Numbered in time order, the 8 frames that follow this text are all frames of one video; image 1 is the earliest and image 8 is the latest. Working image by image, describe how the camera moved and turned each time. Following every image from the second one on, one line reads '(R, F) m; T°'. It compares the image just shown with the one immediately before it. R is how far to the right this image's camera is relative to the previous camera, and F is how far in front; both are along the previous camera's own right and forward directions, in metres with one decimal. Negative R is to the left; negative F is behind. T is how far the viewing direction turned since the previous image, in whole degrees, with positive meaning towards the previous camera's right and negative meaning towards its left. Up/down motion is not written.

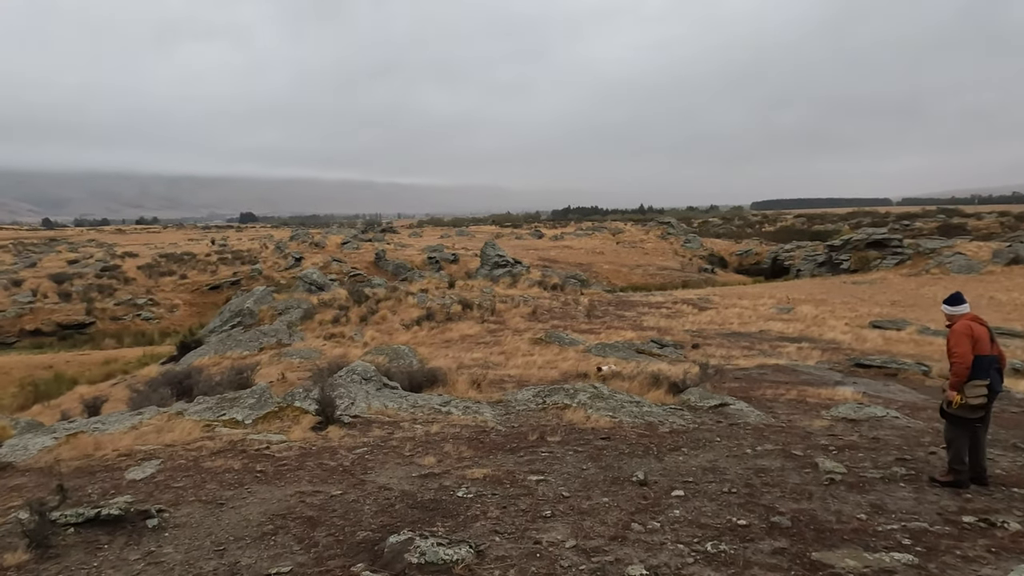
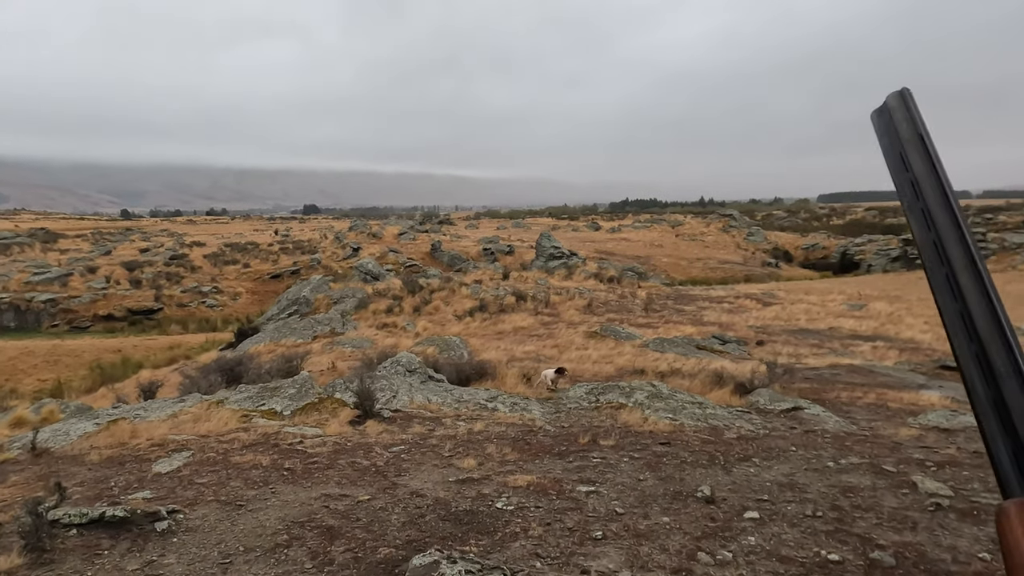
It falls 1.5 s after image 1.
(+0.1, +0.7) m; -5°
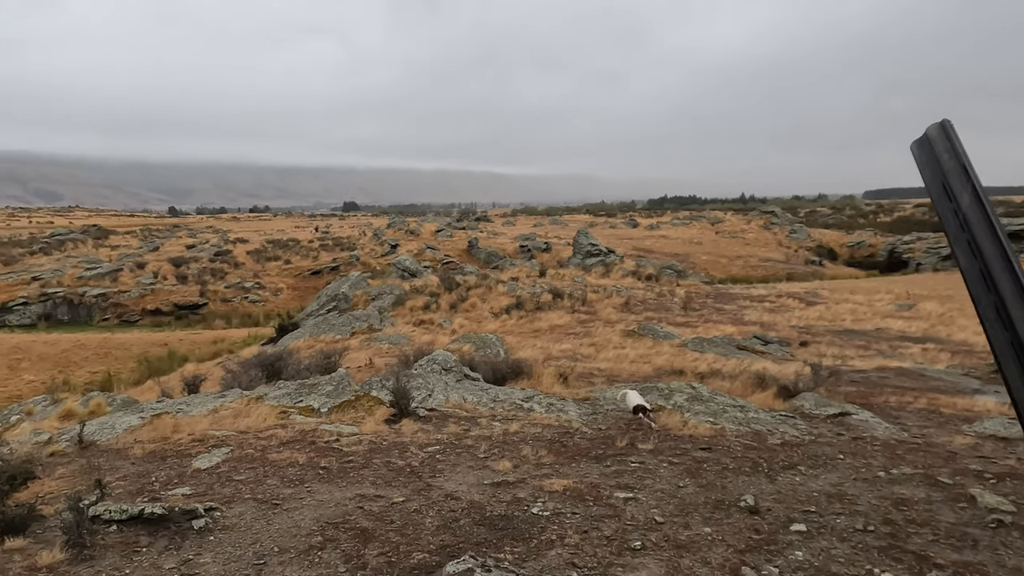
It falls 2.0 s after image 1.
(0.0, +0.1) m; -3°
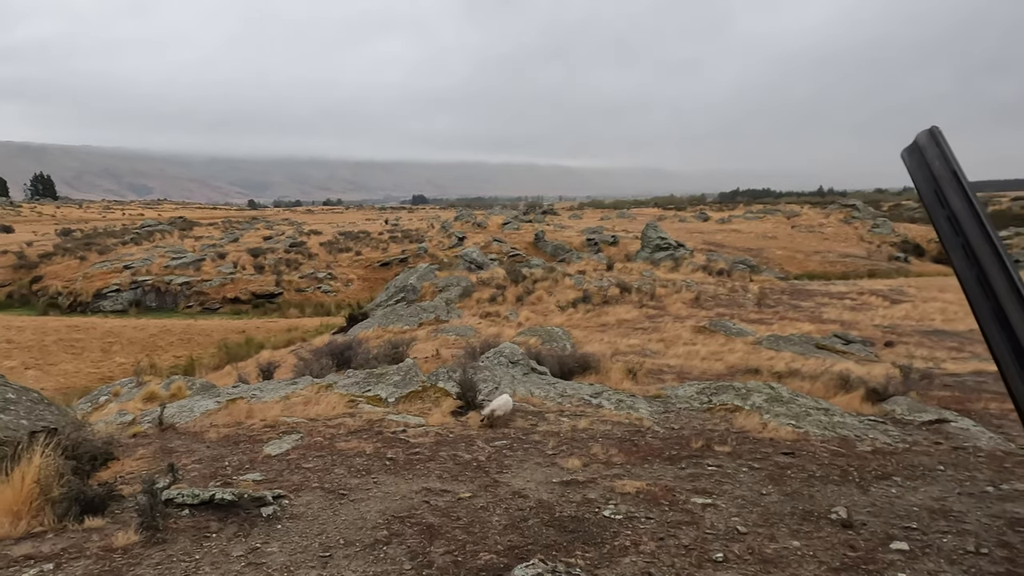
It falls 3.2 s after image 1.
(-0.1, +0.2) m; -6°
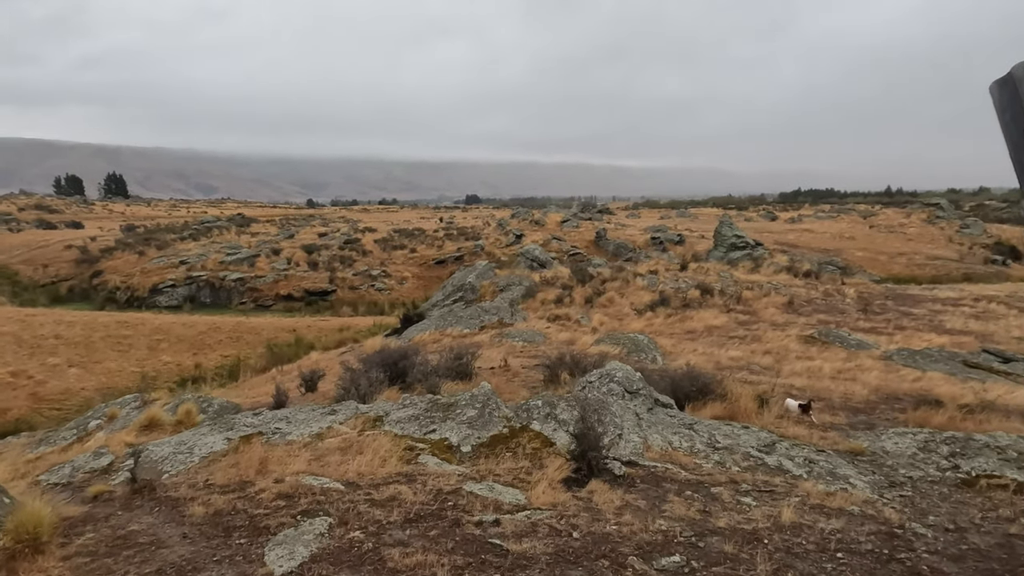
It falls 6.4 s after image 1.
(-0.8, +3.1) m; -4°
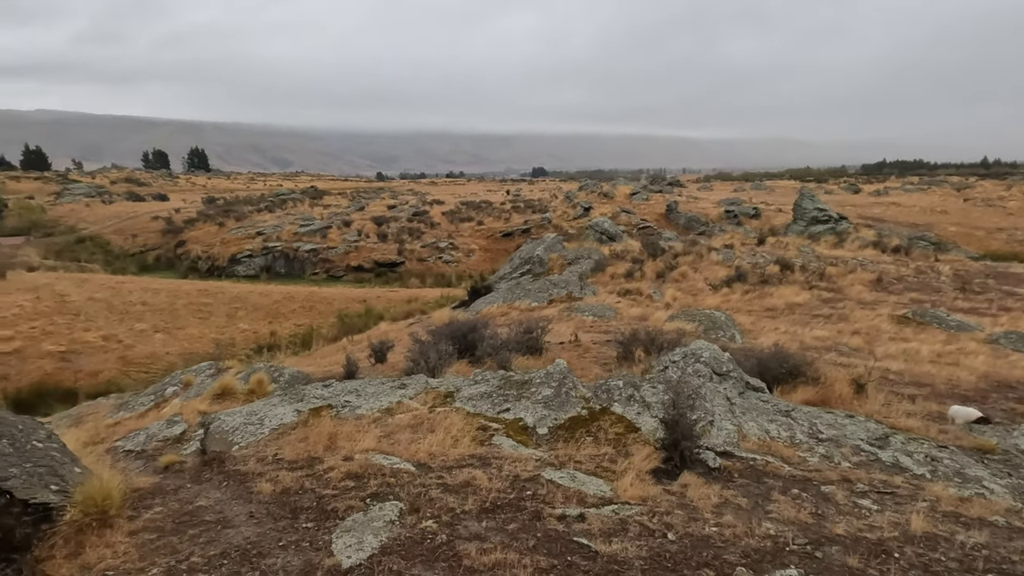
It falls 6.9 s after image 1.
(-0.2, +0.5) m; -6°
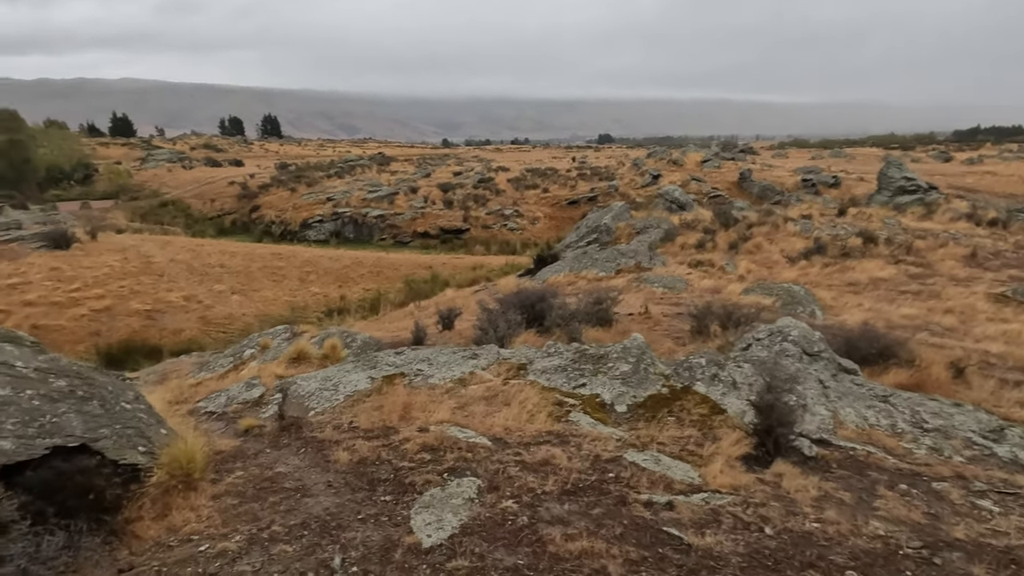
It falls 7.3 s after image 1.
(-0.2, +0.2) m; -5°
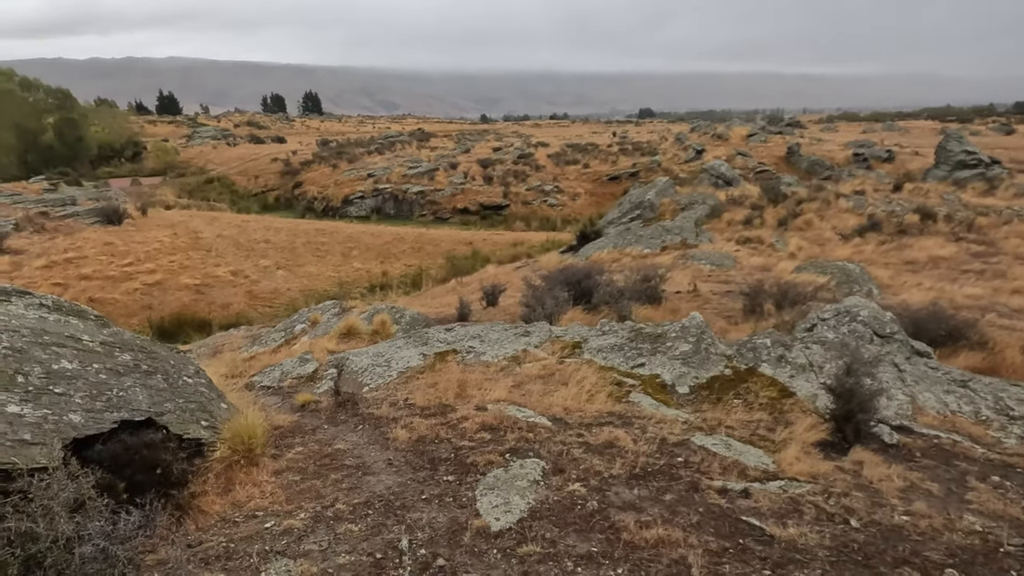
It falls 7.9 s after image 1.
(-0.2, +0.2) m; -3°
